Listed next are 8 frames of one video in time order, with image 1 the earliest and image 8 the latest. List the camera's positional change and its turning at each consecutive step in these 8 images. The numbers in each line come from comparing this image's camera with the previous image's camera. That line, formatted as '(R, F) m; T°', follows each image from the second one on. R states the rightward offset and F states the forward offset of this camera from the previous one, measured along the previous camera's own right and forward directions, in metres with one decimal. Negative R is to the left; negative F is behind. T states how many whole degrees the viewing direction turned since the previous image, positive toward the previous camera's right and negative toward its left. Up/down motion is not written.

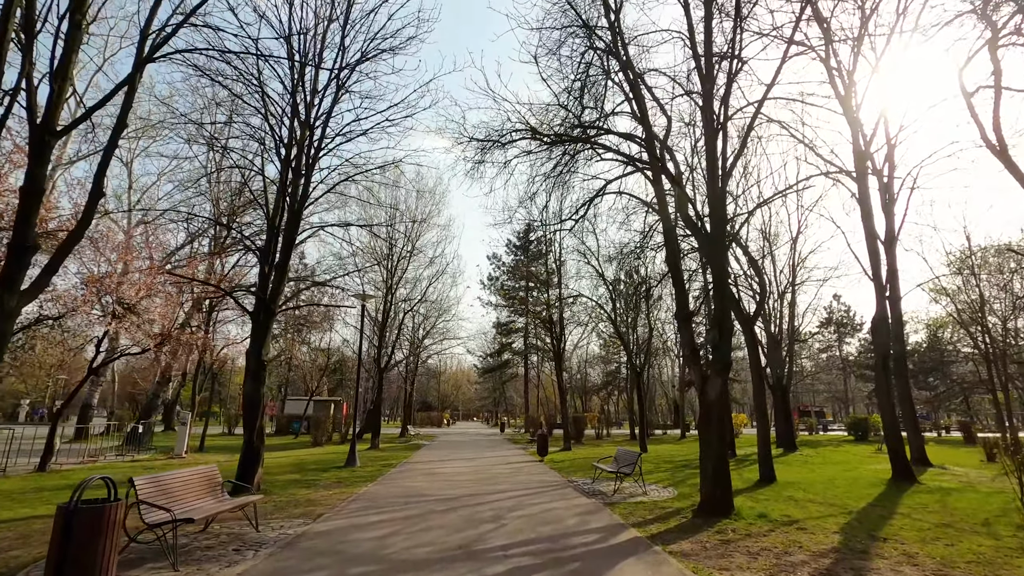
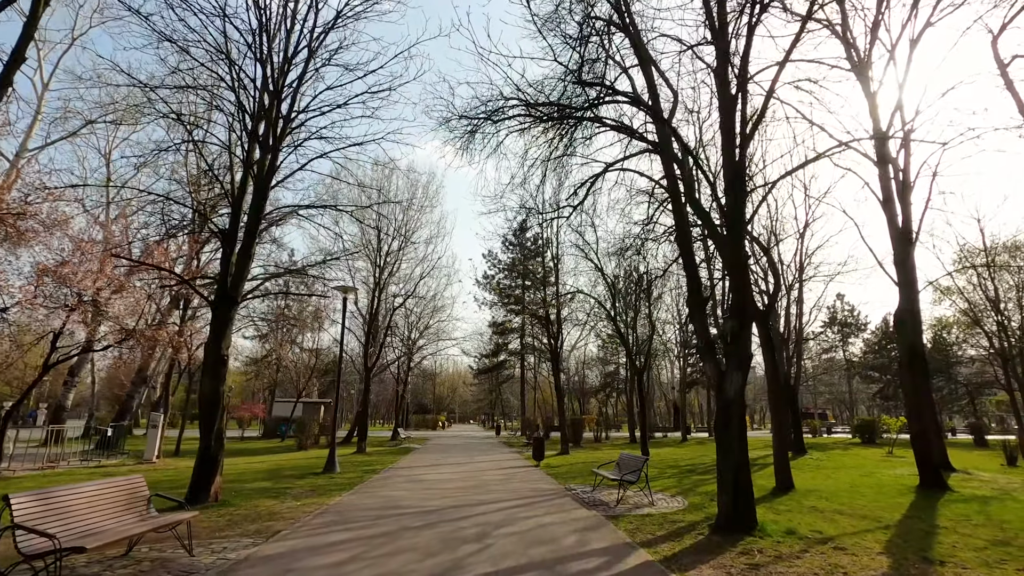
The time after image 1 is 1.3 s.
(+0.1, +1.1) m; 0°
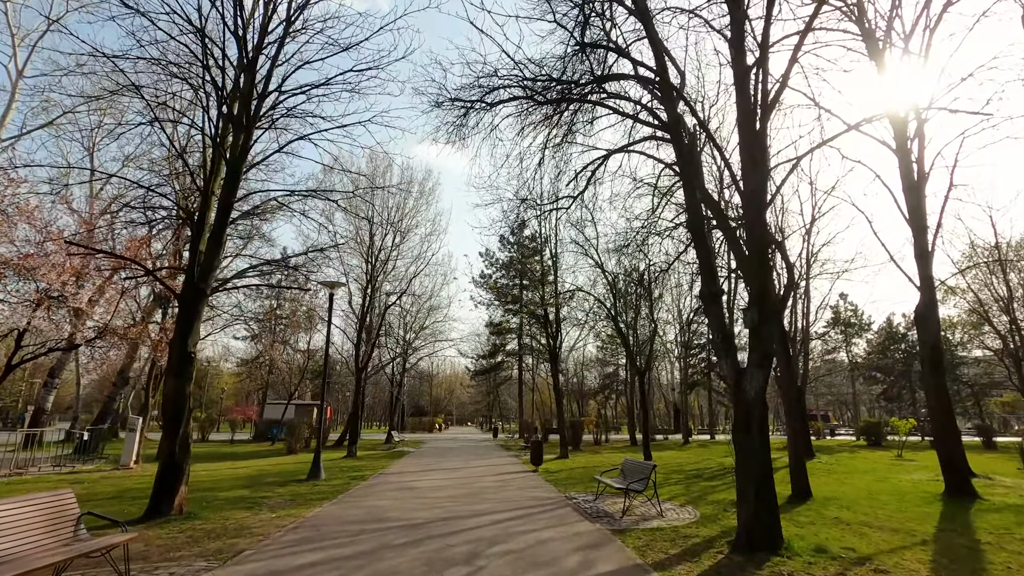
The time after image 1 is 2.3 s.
(0.0, +0.8) m; 0°
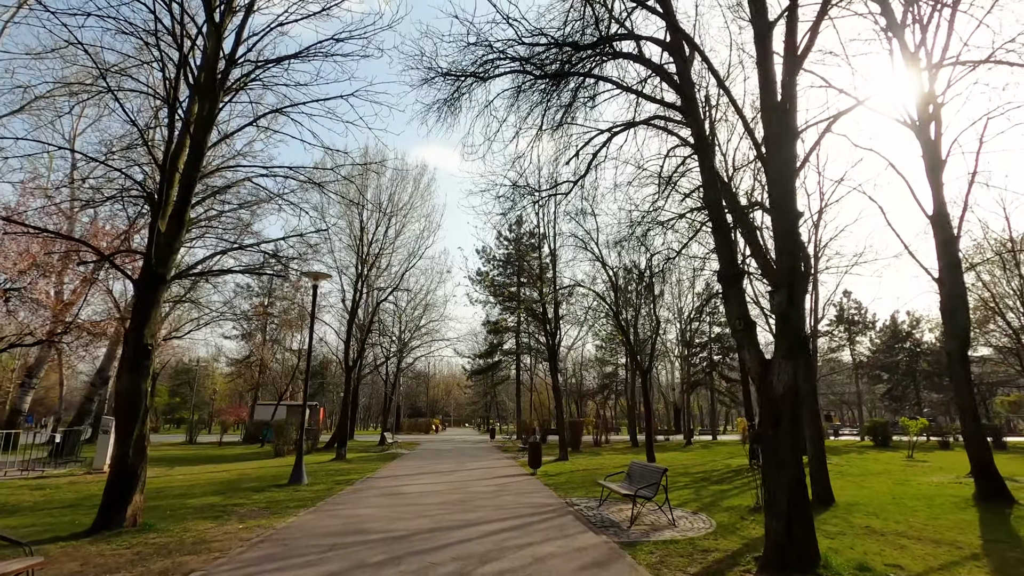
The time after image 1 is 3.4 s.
(0.0, +0.8) m; 0°
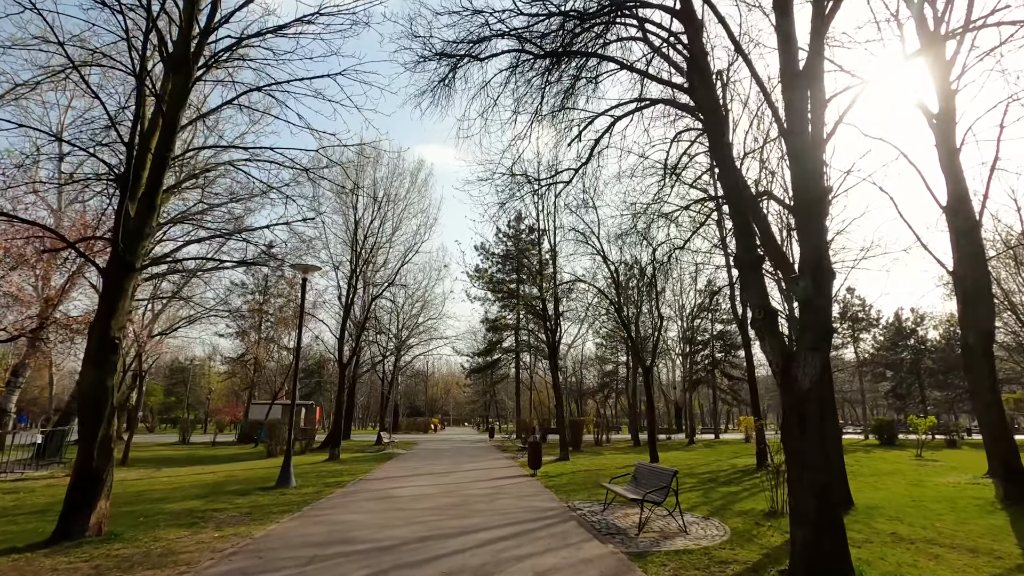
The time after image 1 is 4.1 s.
(0.0, +0.6) m; 0°
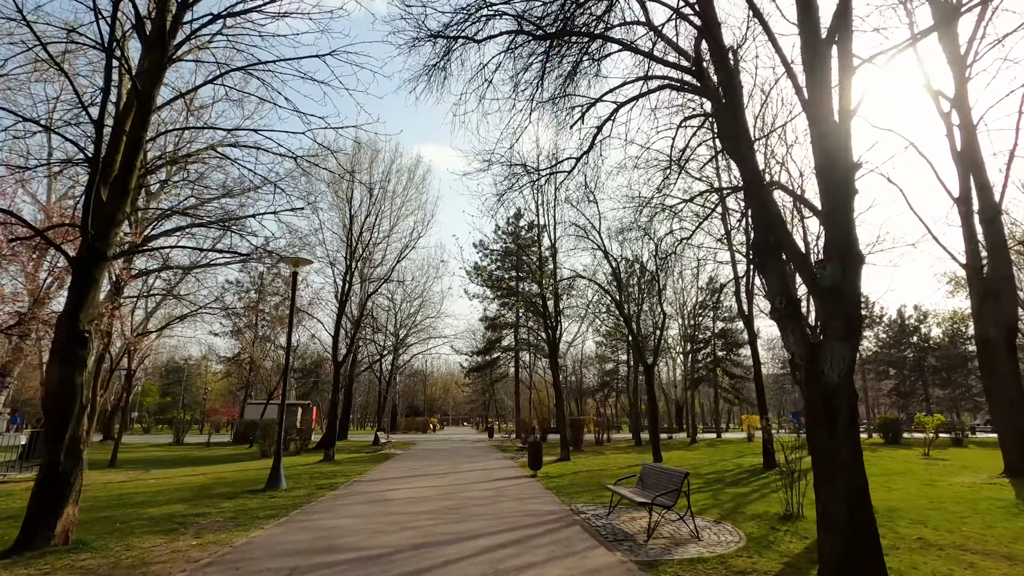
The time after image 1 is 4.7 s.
(0.0, +0.5) m; 0°
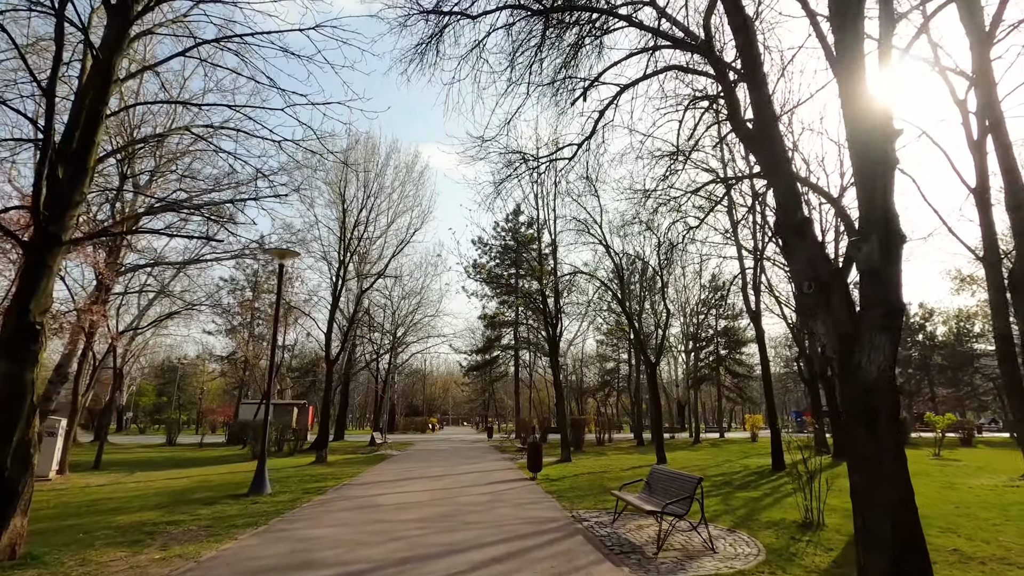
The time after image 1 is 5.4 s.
(0.0, +0.6) m; 0°
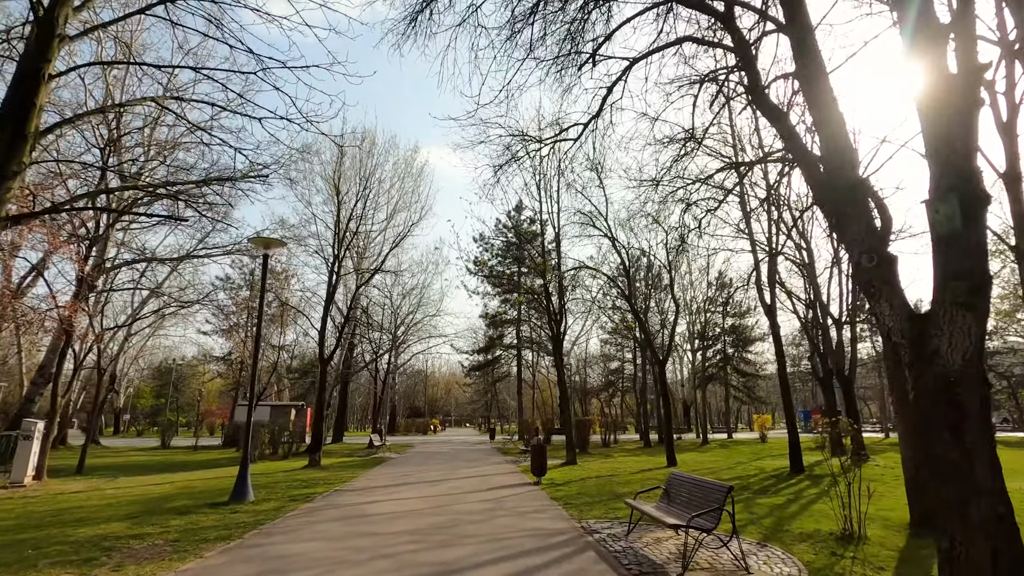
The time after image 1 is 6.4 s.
(0.0, +0.8) m; 0°
